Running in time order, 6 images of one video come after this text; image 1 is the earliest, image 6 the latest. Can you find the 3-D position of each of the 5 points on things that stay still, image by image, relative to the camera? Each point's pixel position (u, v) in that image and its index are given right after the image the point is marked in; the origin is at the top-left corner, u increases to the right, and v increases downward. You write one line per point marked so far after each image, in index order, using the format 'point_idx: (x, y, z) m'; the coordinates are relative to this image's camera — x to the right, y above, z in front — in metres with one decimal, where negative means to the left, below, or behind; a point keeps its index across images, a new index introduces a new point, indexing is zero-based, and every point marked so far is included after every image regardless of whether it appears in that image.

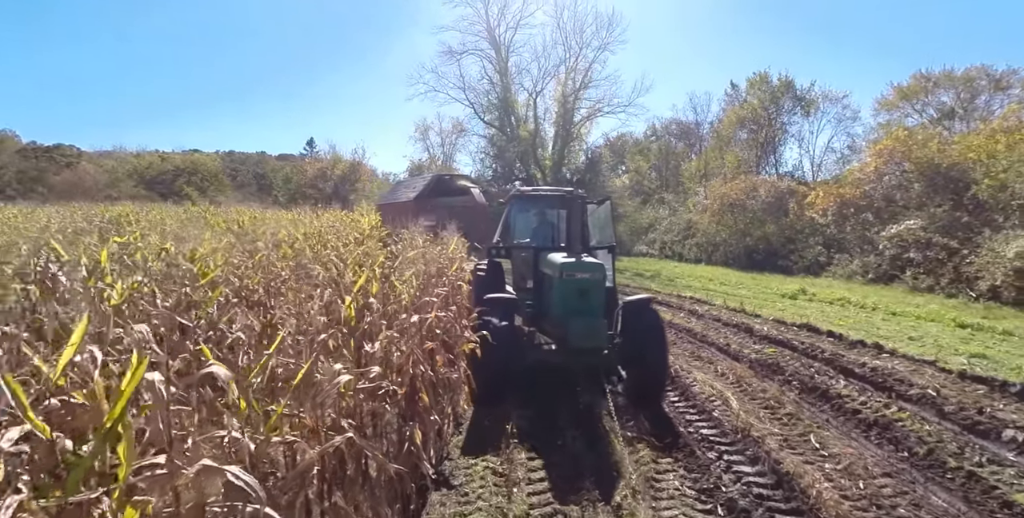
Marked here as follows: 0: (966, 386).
0: (+4.4, -1.2, +5.0) m
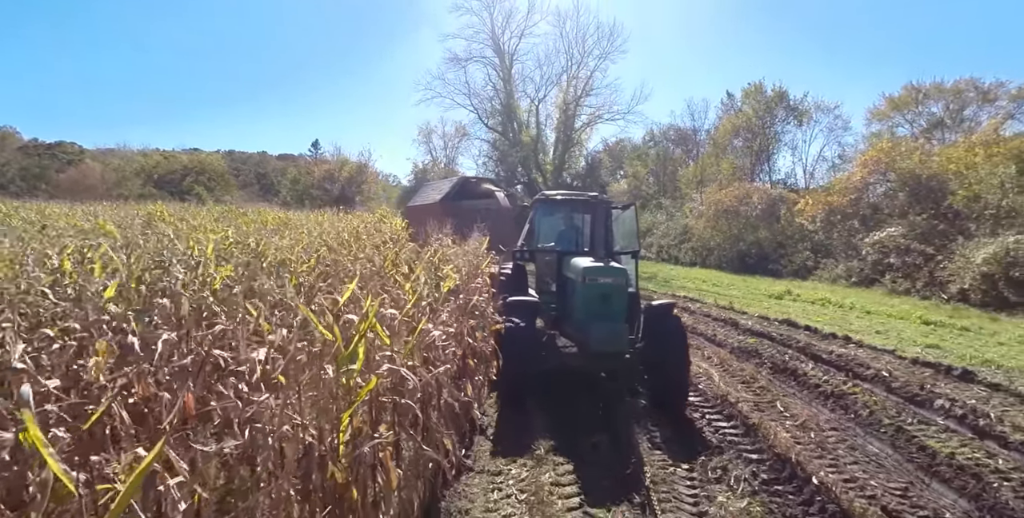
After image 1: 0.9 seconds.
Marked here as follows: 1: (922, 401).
0: (+4.5, -1.2, +5.9) m
1: (+3.8, -1.3, +4.8) m
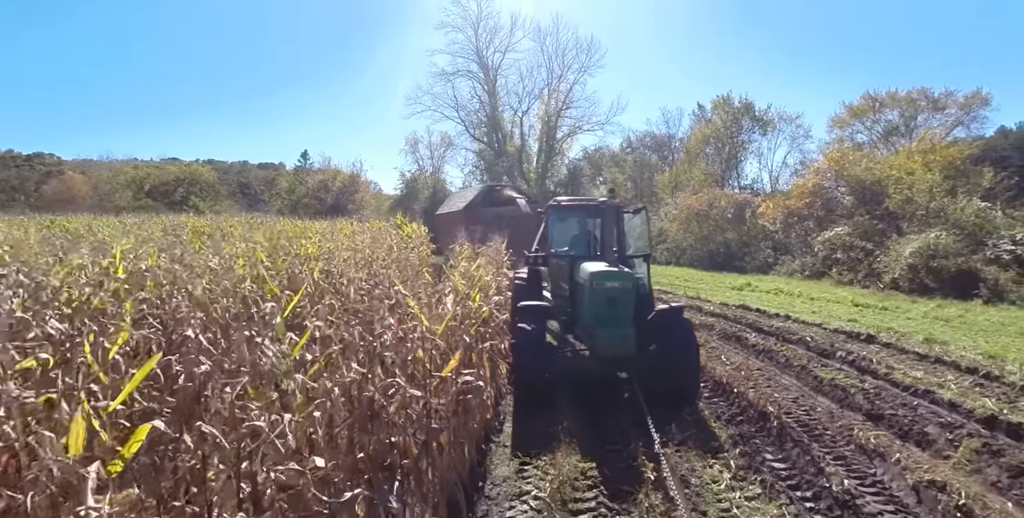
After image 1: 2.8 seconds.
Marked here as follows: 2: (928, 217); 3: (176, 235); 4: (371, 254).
0: (+4.7, -1.1, +7.7) m
1: (+4.0, -1.2, +6.6) m
2: (+11.6, +1.2, +14.7) m
3: (-5.9, +0.5, +9.3) m
4: (-1.9, +0.1, +7.1) m
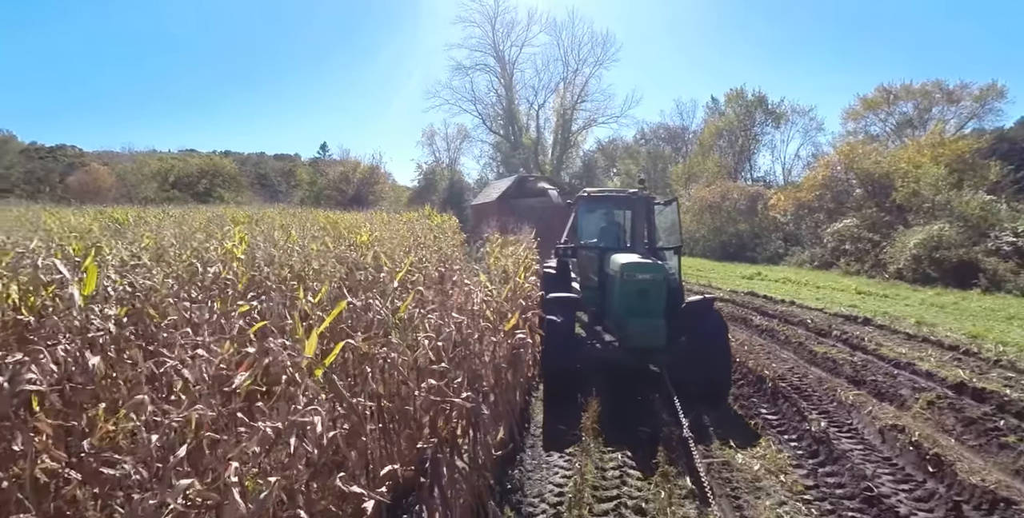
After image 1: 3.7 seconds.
0: (+5.1, -0.9, +8.4) m
1: (+4.4, -1.0, +7.3) m
2: (+12.1, +1.4, +15.2) m
3: (-5.5, +0.7, +10.2) m
4: (-1.5, +0.3, +7.9) m
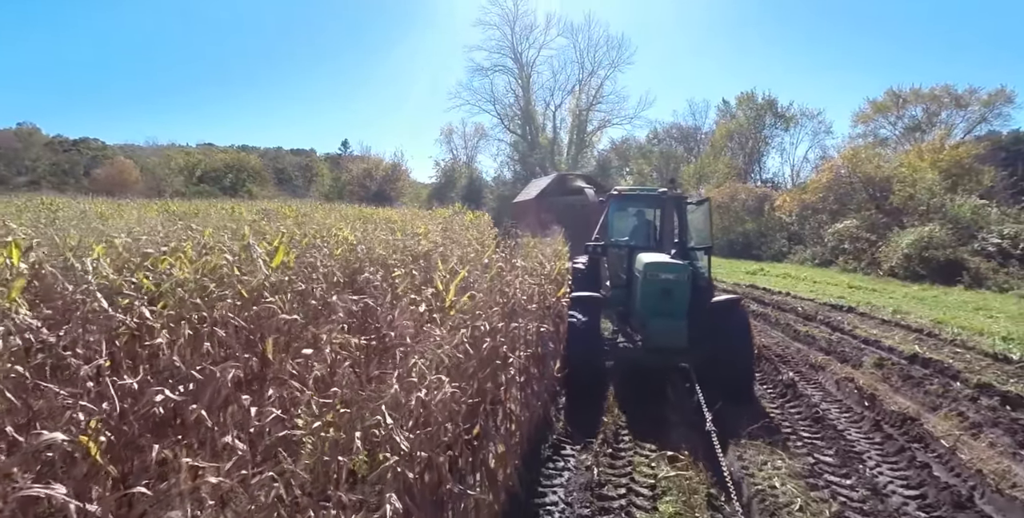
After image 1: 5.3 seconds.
0: (+5.6, -0.9, +9.6) m
1: (+4.9, -0.9, +8.5) m
2: (+12.8, +1.5, +16.2) m
3: (-4.9, +0.9, +11.6) m
4: (-1.0, +0.4, +9.2) m
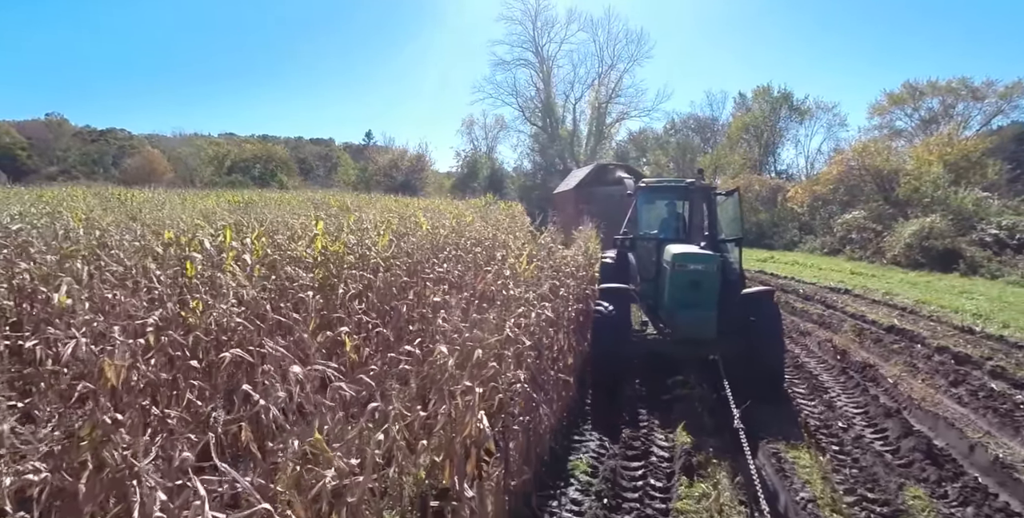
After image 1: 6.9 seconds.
0: (+6.3, -0.6, +10.7) m
1: (+5.5, -0.7, +9.7) m
2: (+13.6, +1.8, +17.2) m
3: (-4.2, +1.3, +12.9) m
4: (-0.3, +0.7, +10.5) m
